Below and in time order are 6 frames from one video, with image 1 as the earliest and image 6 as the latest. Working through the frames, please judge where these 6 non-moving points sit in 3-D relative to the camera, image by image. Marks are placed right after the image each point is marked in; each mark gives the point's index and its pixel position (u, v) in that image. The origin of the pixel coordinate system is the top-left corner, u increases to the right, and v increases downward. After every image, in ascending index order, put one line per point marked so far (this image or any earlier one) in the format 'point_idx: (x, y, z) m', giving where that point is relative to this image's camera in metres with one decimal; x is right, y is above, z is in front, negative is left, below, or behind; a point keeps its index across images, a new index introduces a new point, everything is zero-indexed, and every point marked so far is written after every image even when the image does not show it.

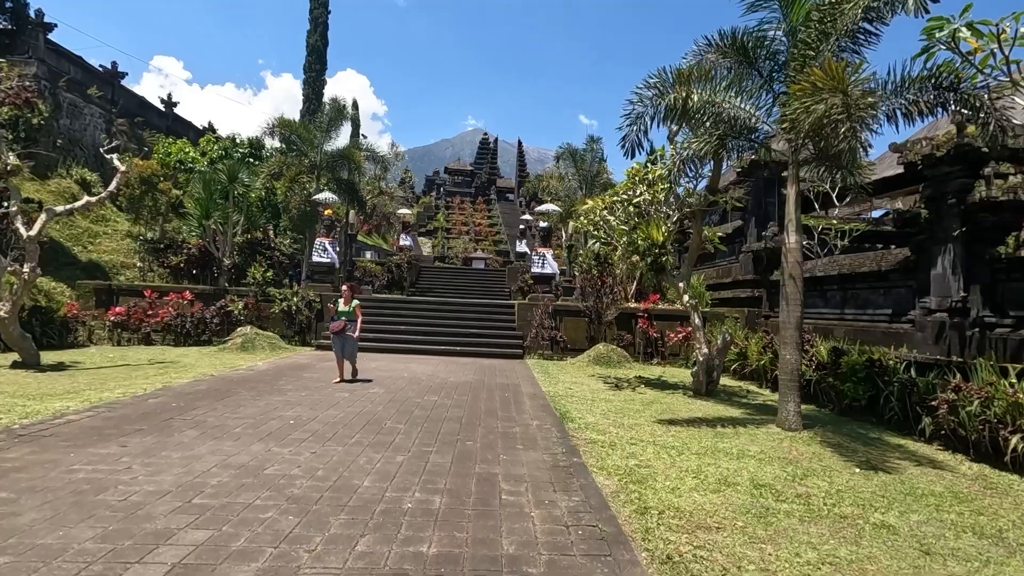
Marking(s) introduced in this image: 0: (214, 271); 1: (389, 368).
0: (-7.0, +0.4, +12.6) m
1: (-2.0, -1.3, +8.7) m
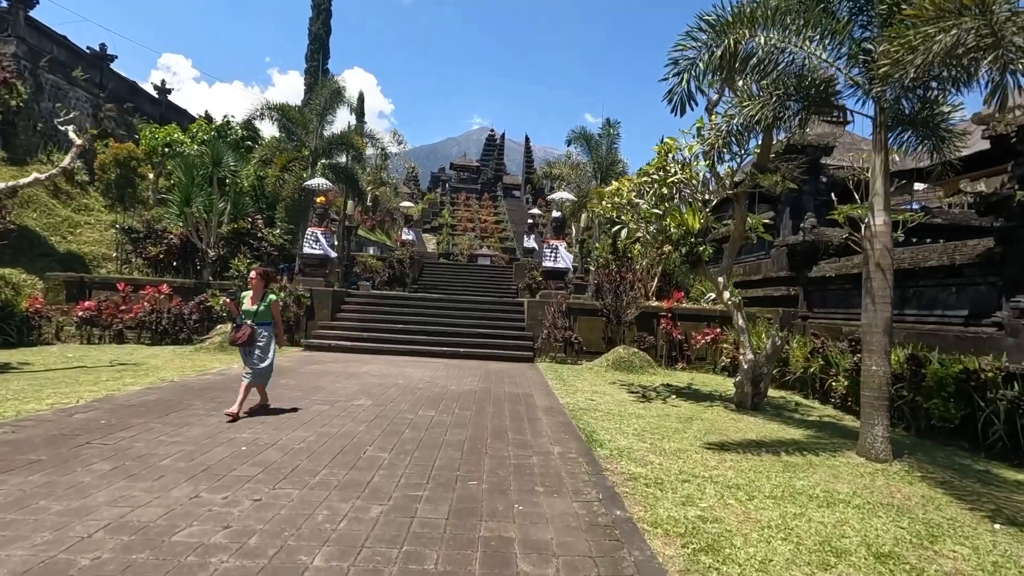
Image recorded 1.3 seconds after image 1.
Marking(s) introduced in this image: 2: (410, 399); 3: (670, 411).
0: (-6.8, +0.5, +11.6) m
1: (-1.9, -1.2, +7.6) m
2: (-1.1, -1.2, +5.8) m
3: (+1.8, -1.4, +6.1) m
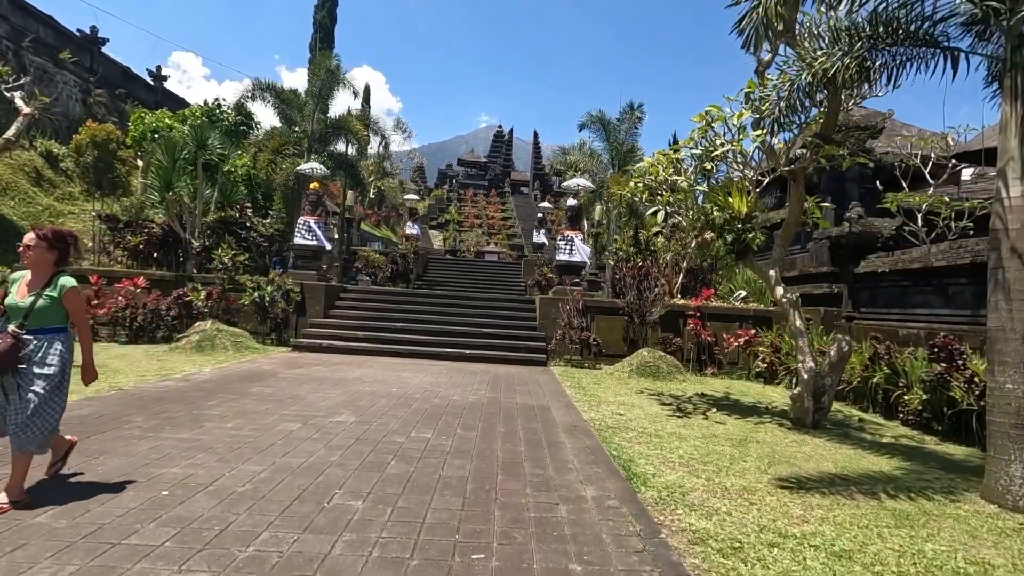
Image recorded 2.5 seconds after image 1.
0: (-6.6, +0.7, +10.6) m
1: (-1.7, -1.1, +6.6) m
2: (-1.0, -1.1, +4.8) m
3: (+1.9, -1.4, +5.1) m
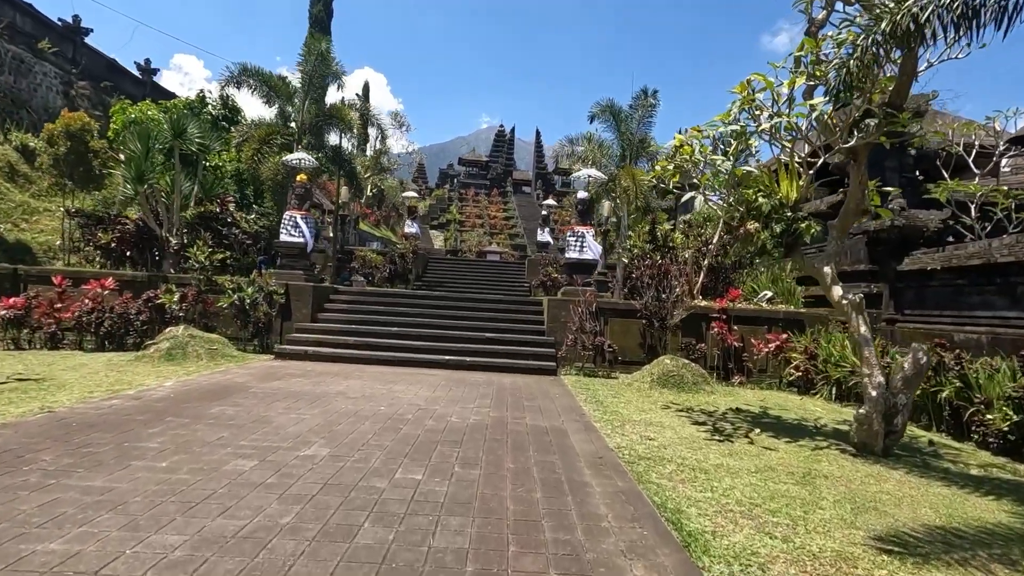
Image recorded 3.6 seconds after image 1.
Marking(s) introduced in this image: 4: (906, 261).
0: (-6.5, +0.6, +9.8) m
1: (-1.6, -1.1, +5.7) m
2: (-0.9, -1.1, +3.9) m
3: (+2.0, -1.4, +4.2) m
4: (+6.1, +0.4, +8.2) m
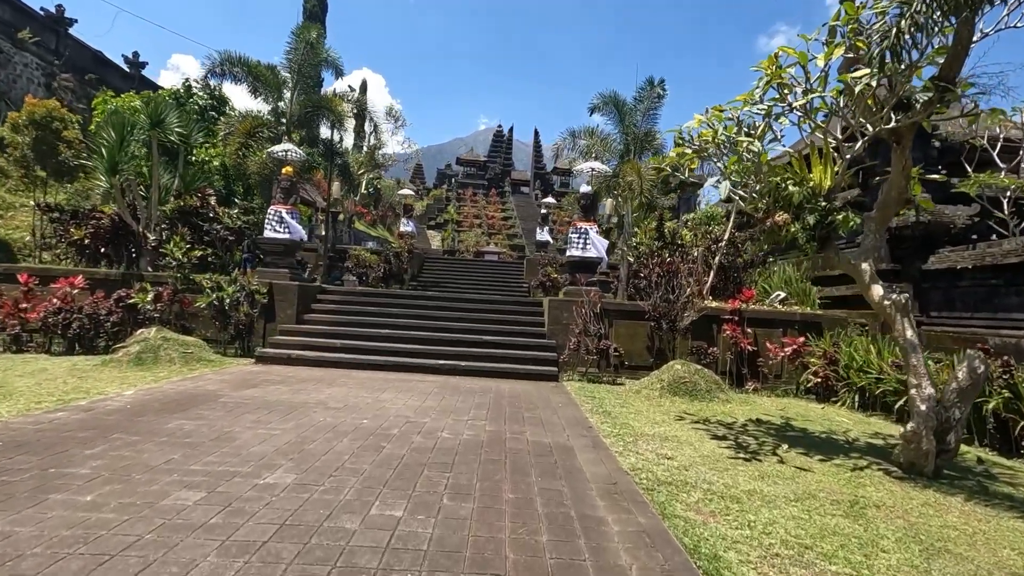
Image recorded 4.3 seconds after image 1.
0: (-6.5, +0.7, +9.2) m
1: (-1.6, -1.1, +5.2) m
2: (-0.9, -1.1, +3.3) m
3: (+2.0, -1.3, +3.6) m
4: (+6.1, +0.4, +7.7) m
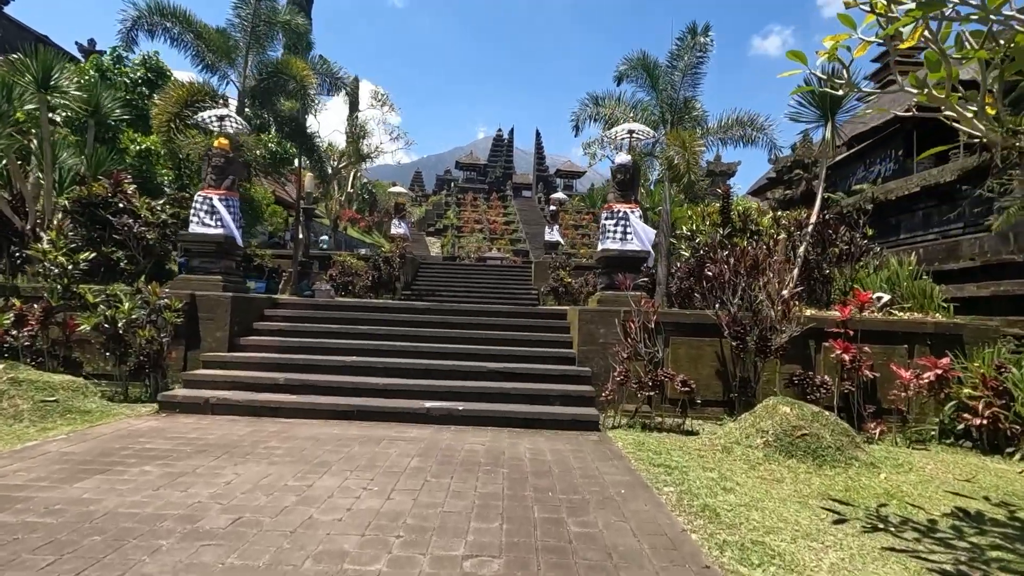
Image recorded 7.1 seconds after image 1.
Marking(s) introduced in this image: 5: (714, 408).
0: (-6.3, +0.4, +6.9) m
1: (-1.5, -1.2, +2.8) m
2: (-0.7, -1.1, +0.9) m
3: (+2.2, -1.3, +1.2) m
4: (+6.2, +0.5, +5.3) m
5: (+2.2, -1.3, +5.7) m
